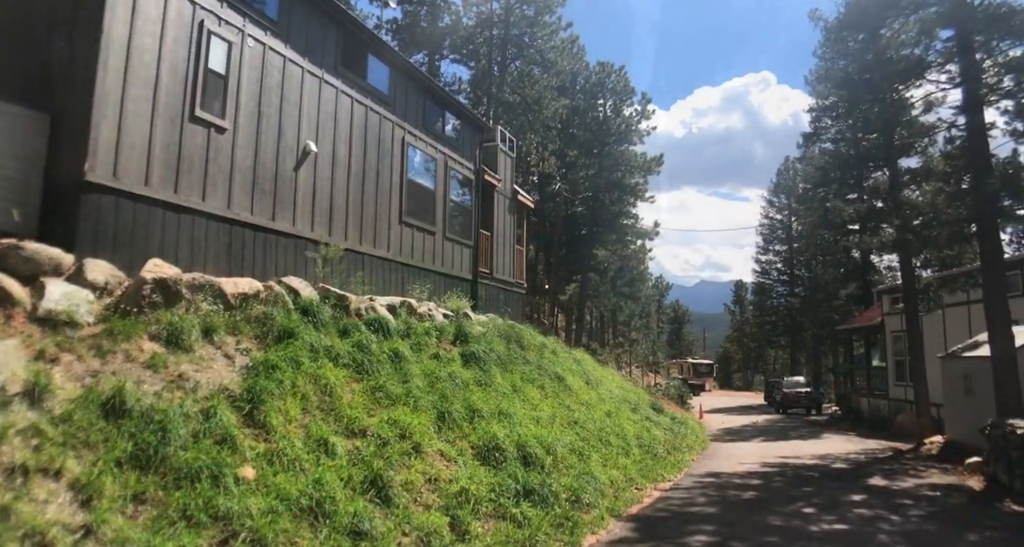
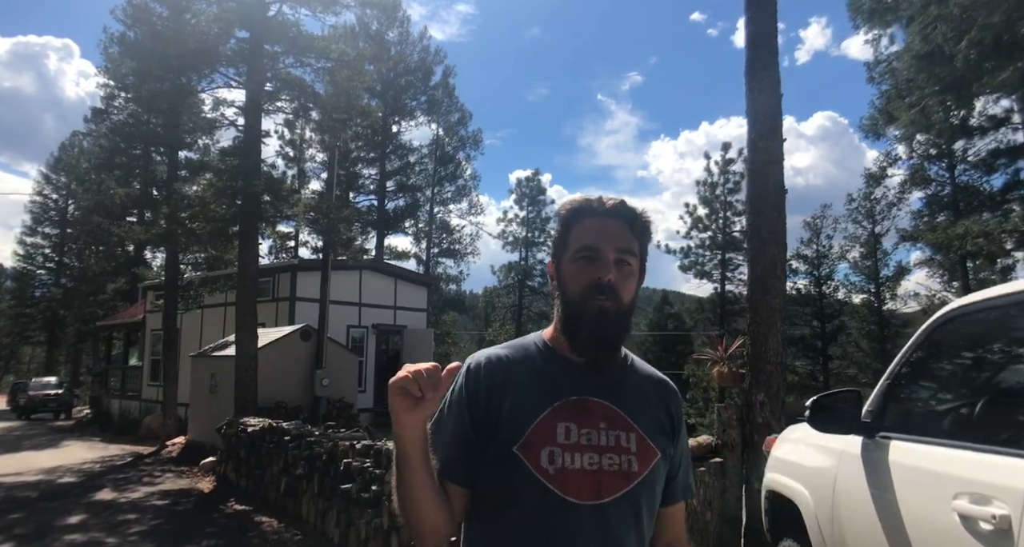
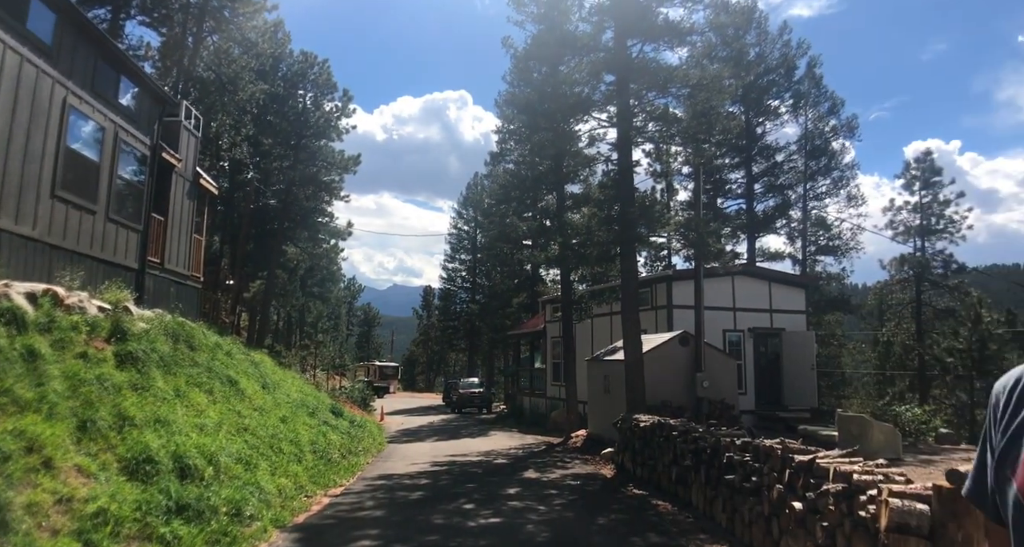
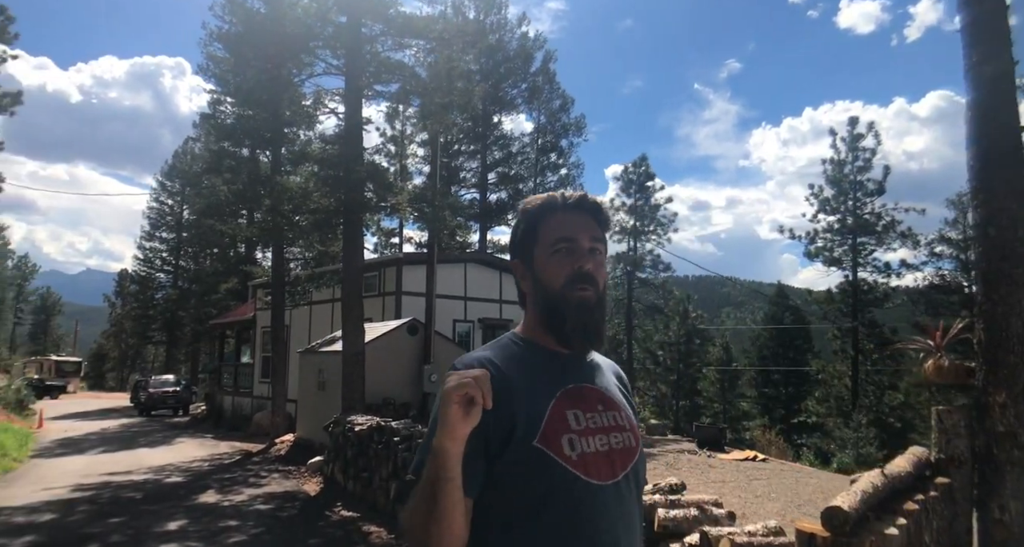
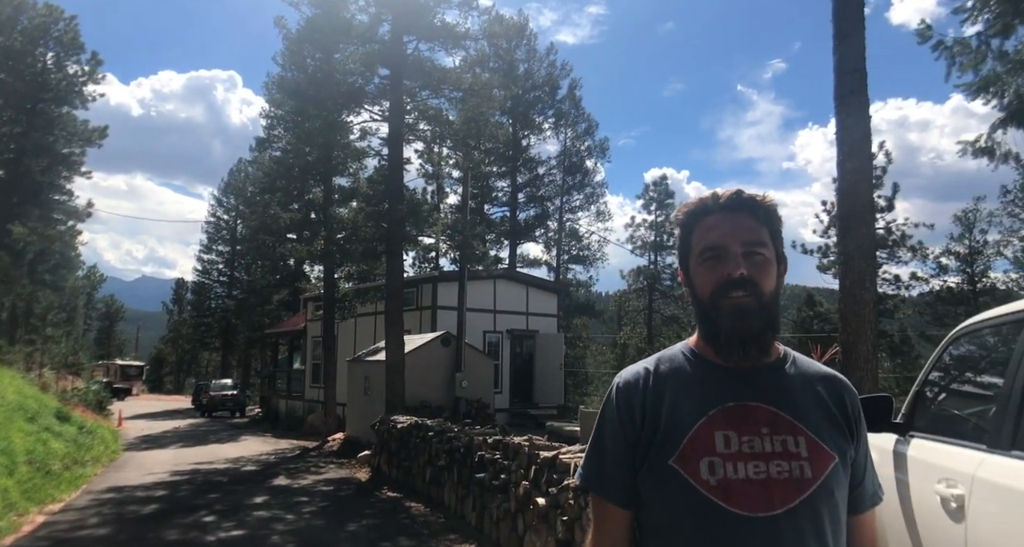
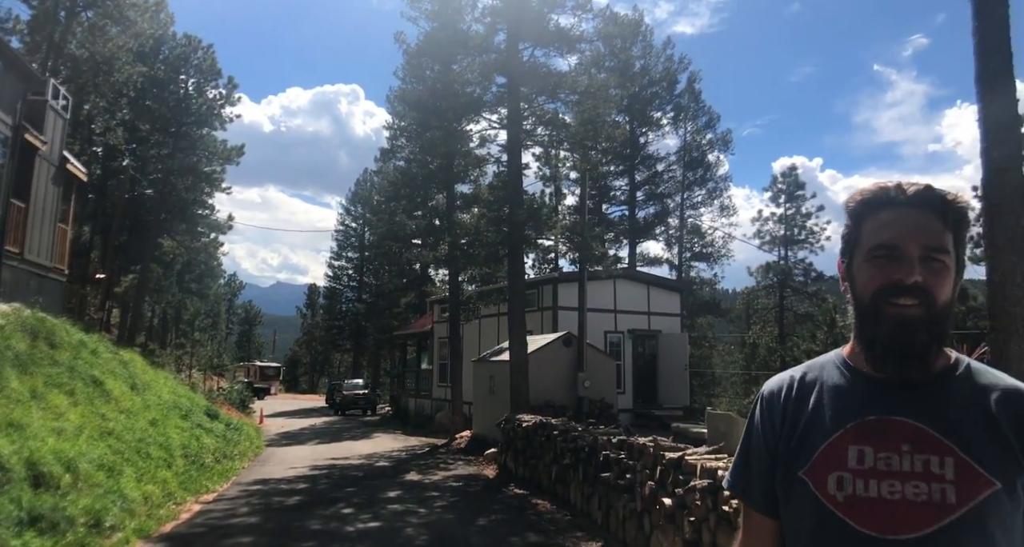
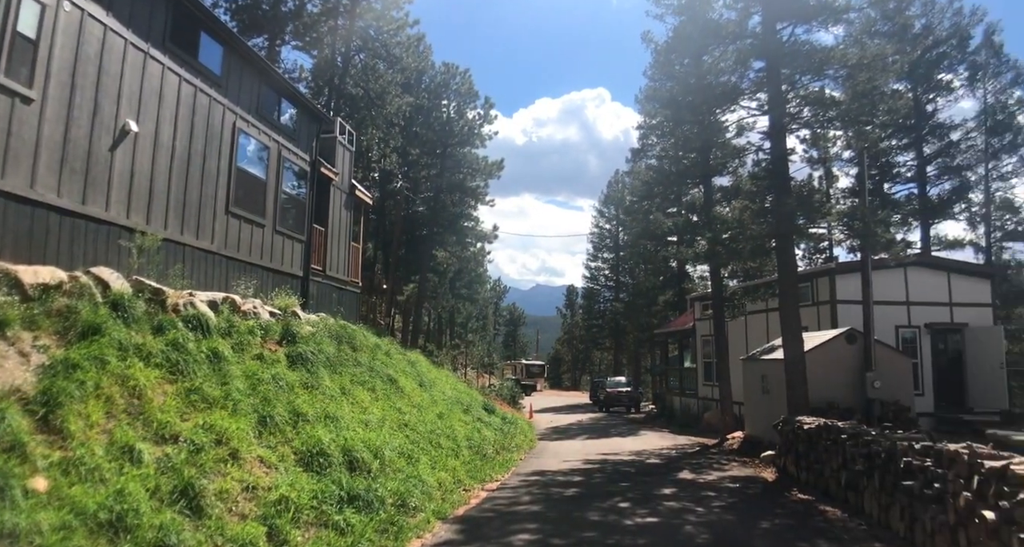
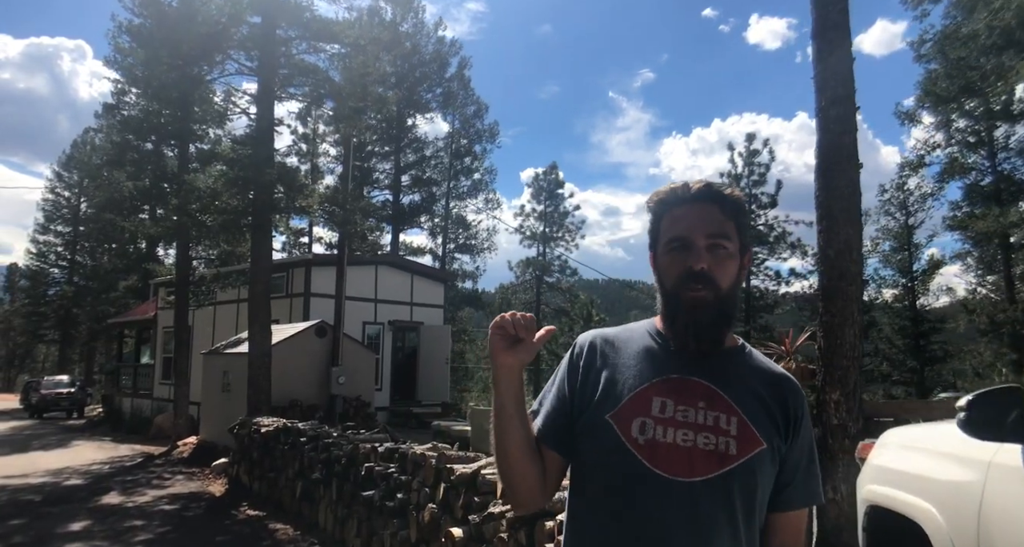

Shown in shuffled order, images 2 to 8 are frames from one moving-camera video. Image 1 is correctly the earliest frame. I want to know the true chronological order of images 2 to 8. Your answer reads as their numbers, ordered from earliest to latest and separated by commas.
7, 3, 6, 5, 2, 8, 4
